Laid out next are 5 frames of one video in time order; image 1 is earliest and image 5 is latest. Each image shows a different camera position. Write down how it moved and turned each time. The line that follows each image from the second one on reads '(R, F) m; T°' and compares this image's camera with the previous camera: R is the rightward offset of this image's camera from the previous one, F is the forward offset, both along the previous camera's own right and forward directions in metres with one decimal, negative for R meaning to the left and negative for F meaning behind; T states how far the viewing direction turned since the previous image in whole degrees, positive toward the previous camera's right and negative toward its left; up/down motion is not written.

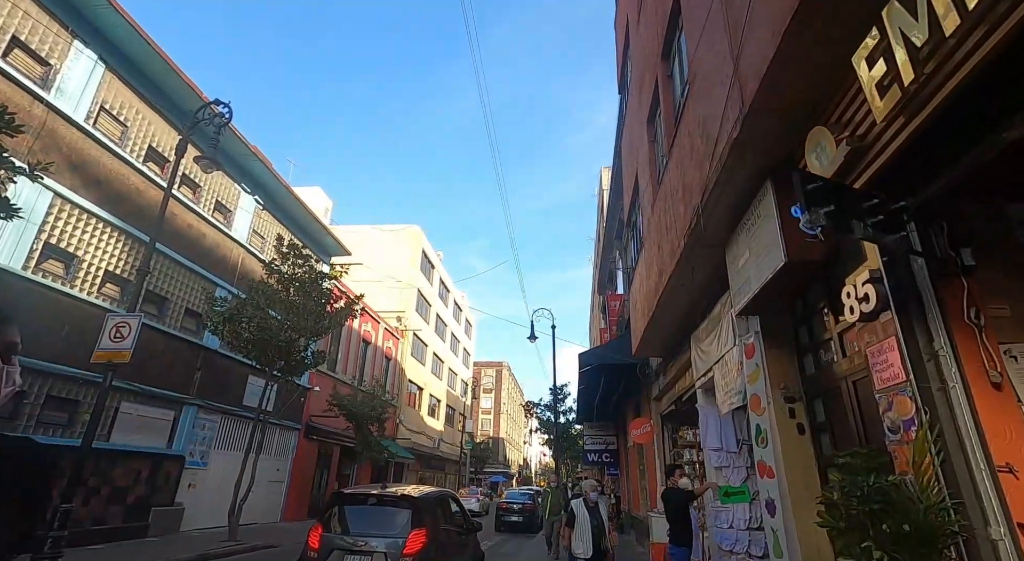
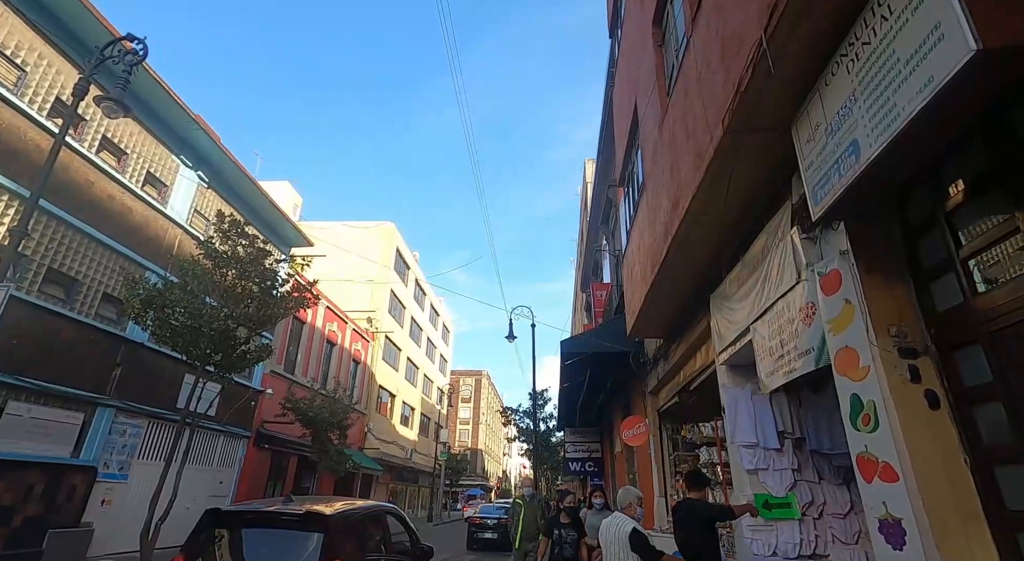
(+0.2, +1.8) m; +2°
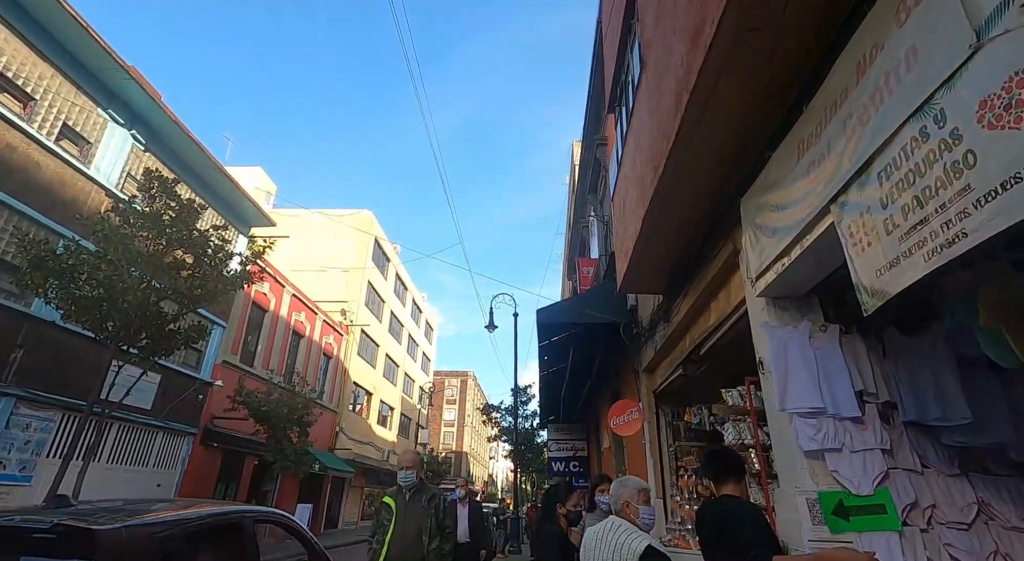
(+0.4, +1.8) m; +1°
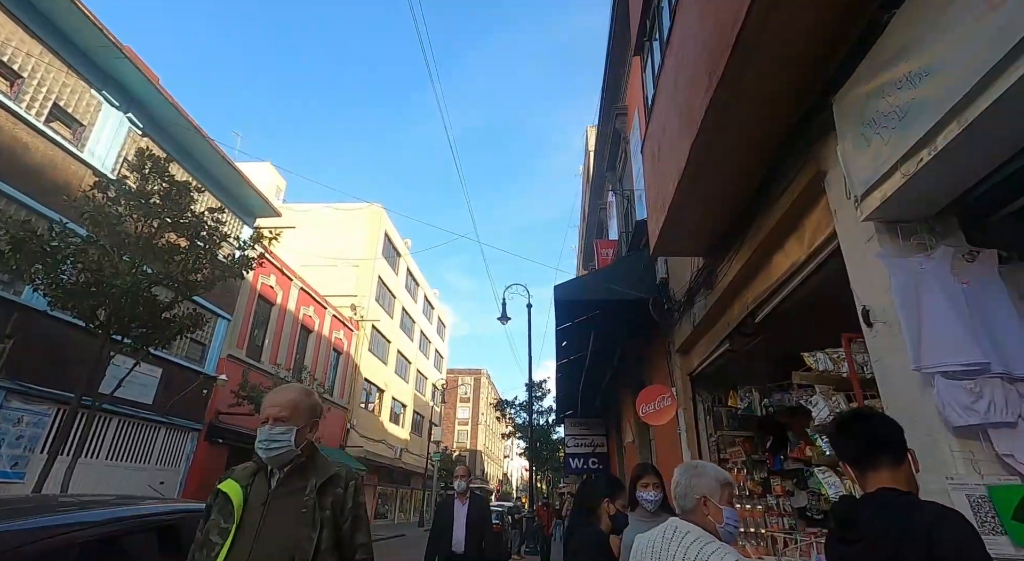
(0.0, +0.8) m; -1°
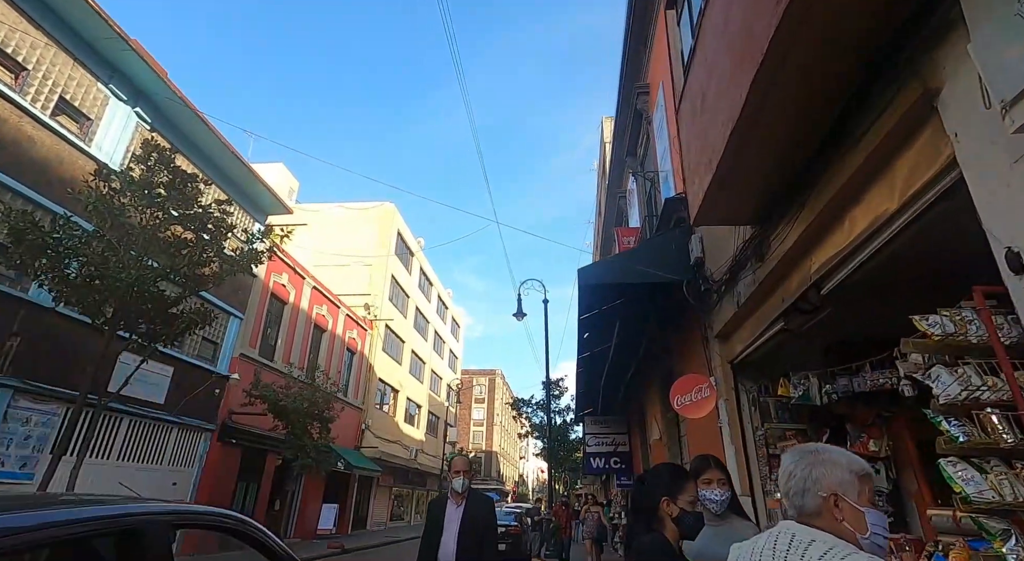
(-0.1, +0.5) m; -1°
